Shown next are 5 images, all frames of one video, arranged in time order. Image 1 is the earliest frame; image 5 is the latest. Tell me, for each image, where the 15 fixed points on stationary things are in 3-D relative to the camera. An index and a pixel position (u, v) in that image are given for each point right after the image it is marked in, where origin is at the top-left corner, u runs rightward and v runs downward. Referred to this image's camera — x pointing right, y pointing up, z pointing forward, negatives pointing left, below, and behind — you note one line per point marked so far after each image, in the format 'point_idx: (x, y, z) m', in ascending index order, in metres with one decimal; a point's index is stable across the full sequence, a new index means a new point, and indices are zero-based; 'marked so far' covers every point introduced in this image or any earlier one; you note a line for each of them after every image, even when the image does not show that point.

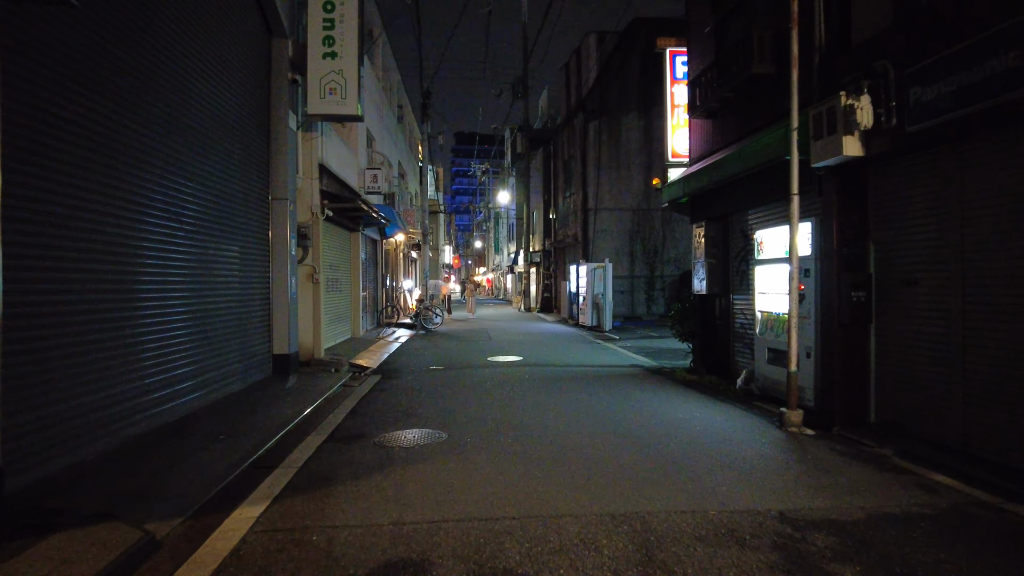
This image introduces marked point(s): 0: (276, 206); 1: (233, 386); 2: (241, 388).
0: (-3.6, +1.3, +9.4) m
1: (-3.6, -1.3, +7.9) m
2: (-3.6, -1.3, +8.2) m
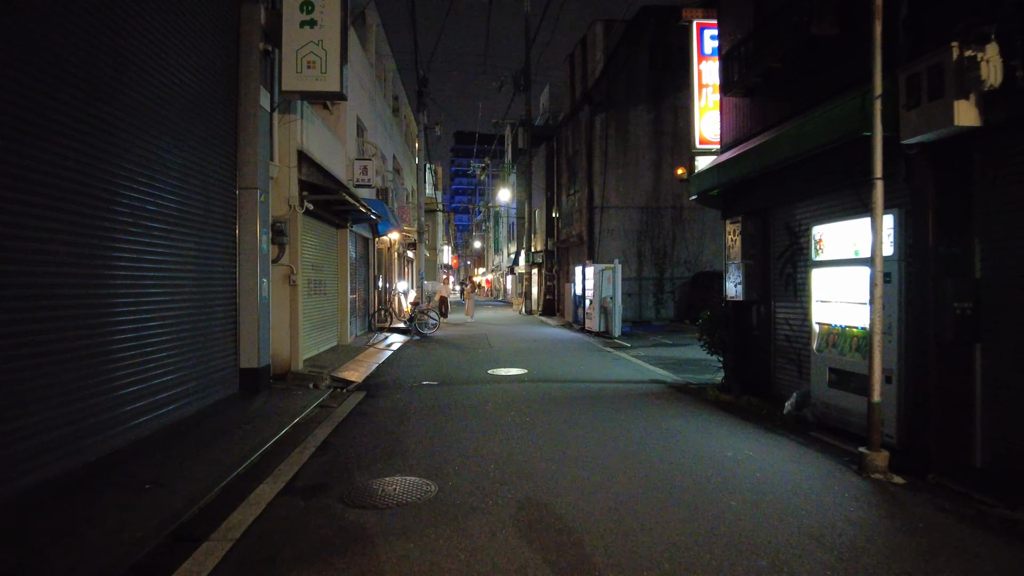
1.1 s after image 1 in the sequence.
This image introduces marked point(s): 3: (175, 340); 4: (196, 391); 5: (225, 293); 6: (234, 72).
0: (-3.5, +1.2, +8.1) m
1: (-3.5, -1.3, +6.7) m
2: (-3.6, -1.4, +7.0) m
3: (-3.6, -0.5, +6.6) m
4: (-3.6, -1.2, +7.0) m
5: (-3.6, -0.1, +7.8) m
6: (-3.6, +2.8, +8.0) m
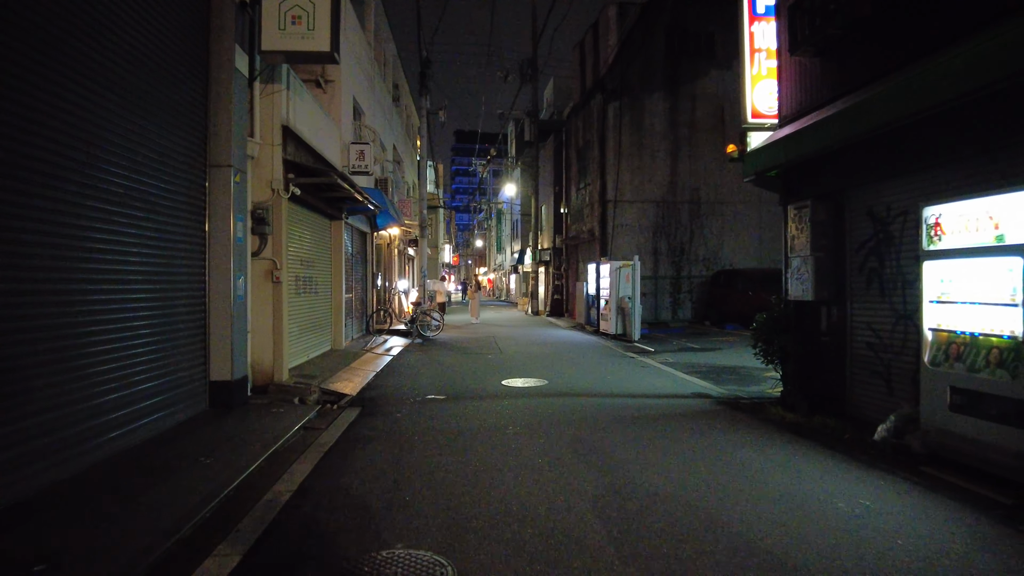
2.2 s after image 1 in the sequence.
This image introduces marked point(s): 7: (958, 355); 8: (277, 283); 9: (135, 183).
0: (-3.3, +1.2, +6.8) m
1: (-3.3, -1.3, +5.4) m
2: (-3.3, -1.3, +5.7) m
3: (-3.3, -0.5, +5.3) m
4: (-3.3, -1.1, +5.7) m
5: (-3.4, 0.0, +6.5) m
6: (-3.3, +2.8, +6.7) m
7: (+3.2, -0.5, +4.3) m
8: (-3.1, +0.1, +8.0) m
9: (-3.3, +1.0, +5.4) m
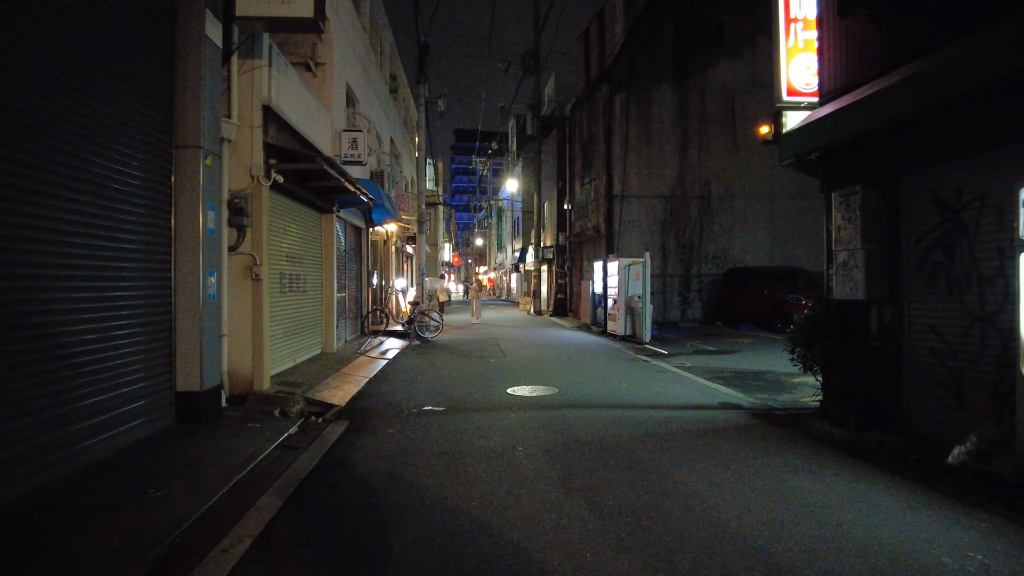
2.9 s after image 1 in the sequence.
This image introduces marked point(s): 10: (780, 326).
0: (-3.2, +1.3, +6.0) m
1: (-3.2, -1.2, +4.6) m
2: (-3.2, -1.3, +4.9) m
3: (-3.3, -0.5, +4.5) m
4: (-3.2, -1.1, +4.9) m
5: (-3.3, 0.0, +5.7) m
6: (-3.3, +2.9, +5.9) m
7: (+3.3, -0.5, +3.5) m
8: (-3.0, +0.1, +7.2) m
9: (-3.2, +1.0, +4.6) m
10: (+6.9, -1.0, +15.9) m
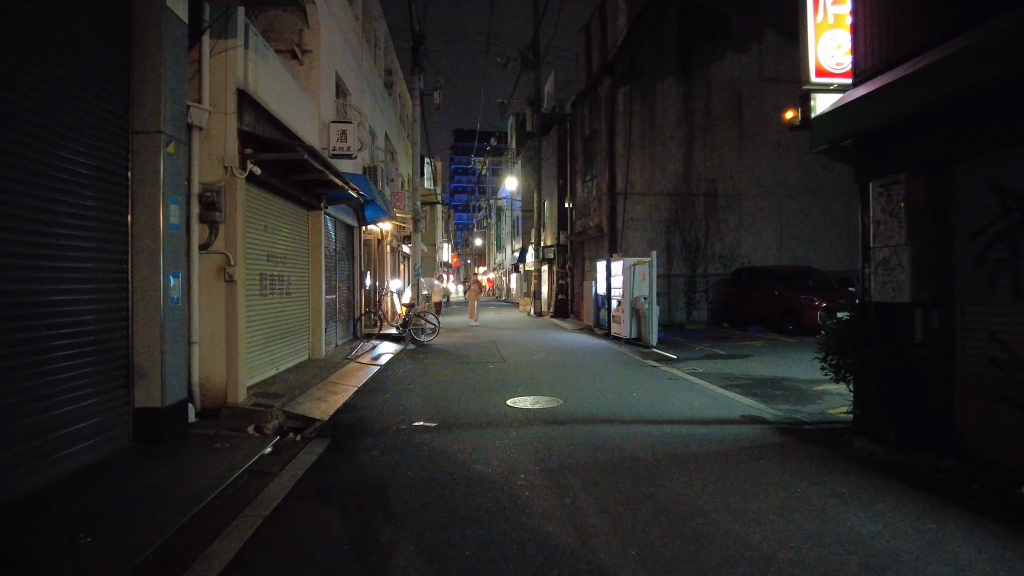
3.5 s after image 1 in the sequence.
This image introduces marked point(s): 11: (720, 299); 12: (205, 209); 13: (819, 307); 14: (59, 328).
0: (-3.2, +1.2, +5.4) m
1: (-3.2, -1.3, +3.9) m
2: (-3.2, -1.3, +4.2) m
3: (-3.2, -0.5, +3.9) m
4: (-3.2, -1.1, +4.2) m
5: (-3.3, 0.0, +5.0) m
6: (-3.3, +2.8, +5.2) m
7: (+3.3, -0.5, +2.9) m
8: (-3.0, +0.1, +6.6) m
9: (-3.2, +1.0, +4.0) m
10: (+6.9, -1.0, +15.2) m
11: (+6.3, -0.3, +18.7) m
12: (-3.2, +0.8, +6.4) m
13: (+7.2, -0.4, +14.5) m
14: (-3.3, -0.3, +4.4) m
